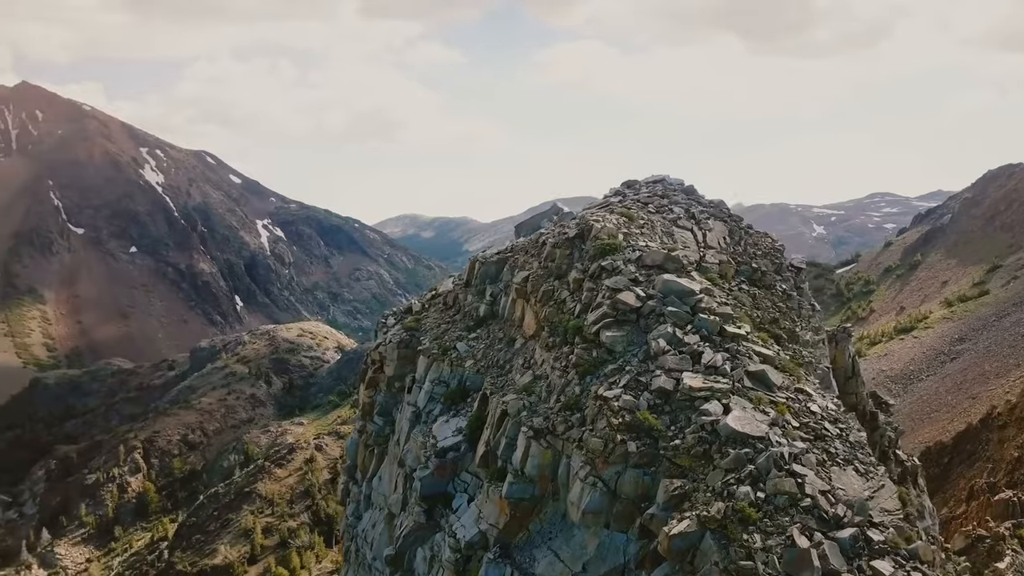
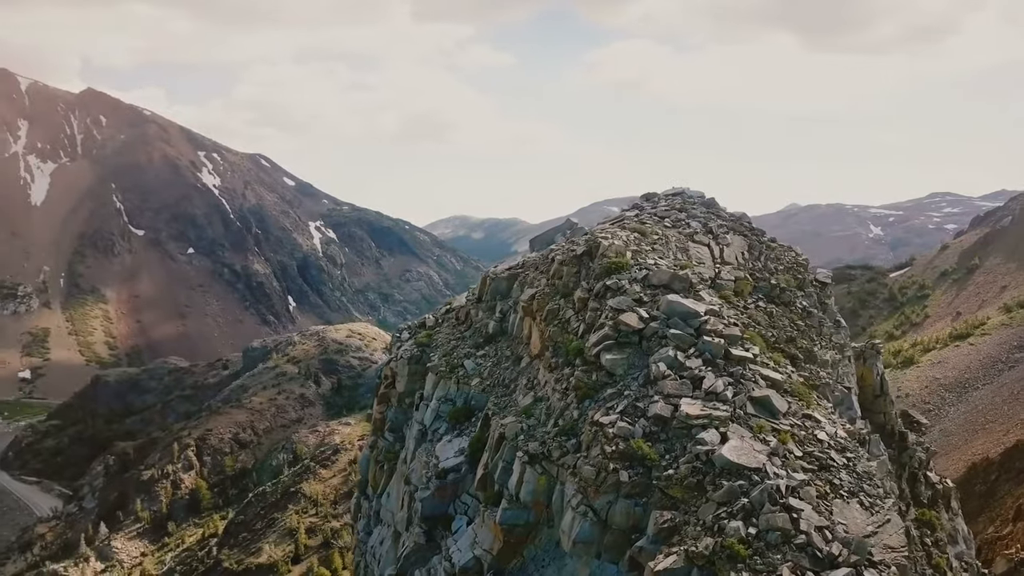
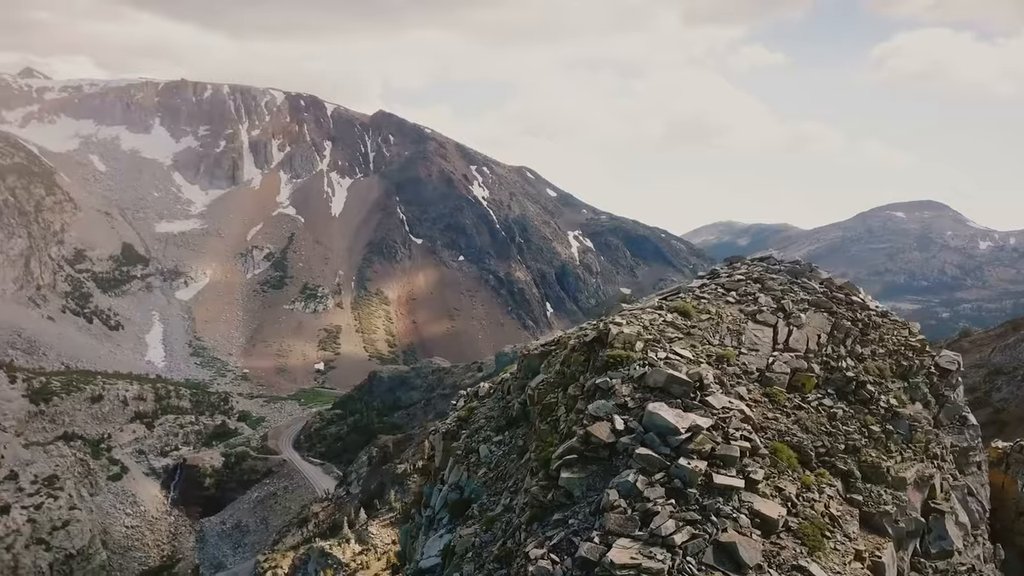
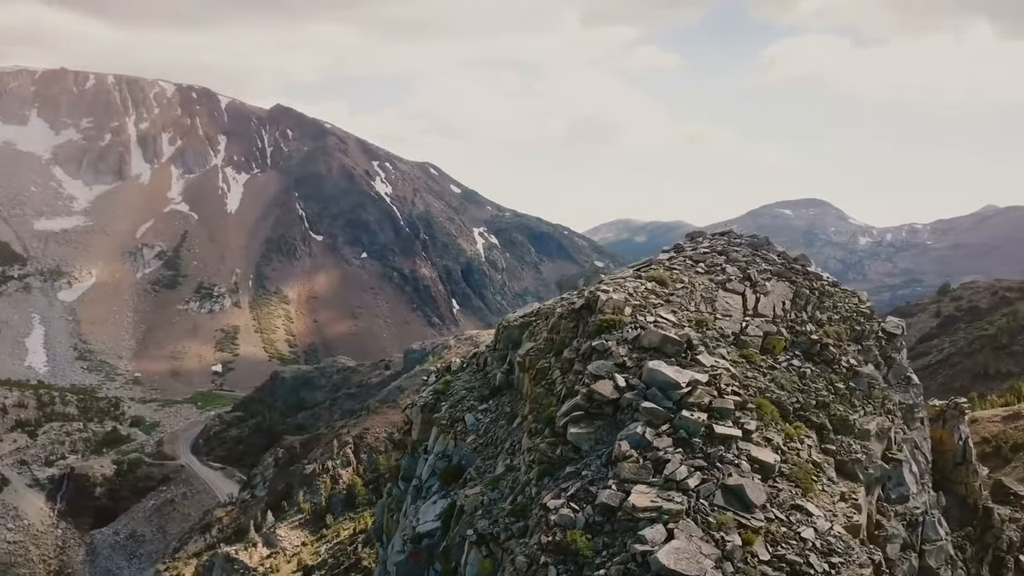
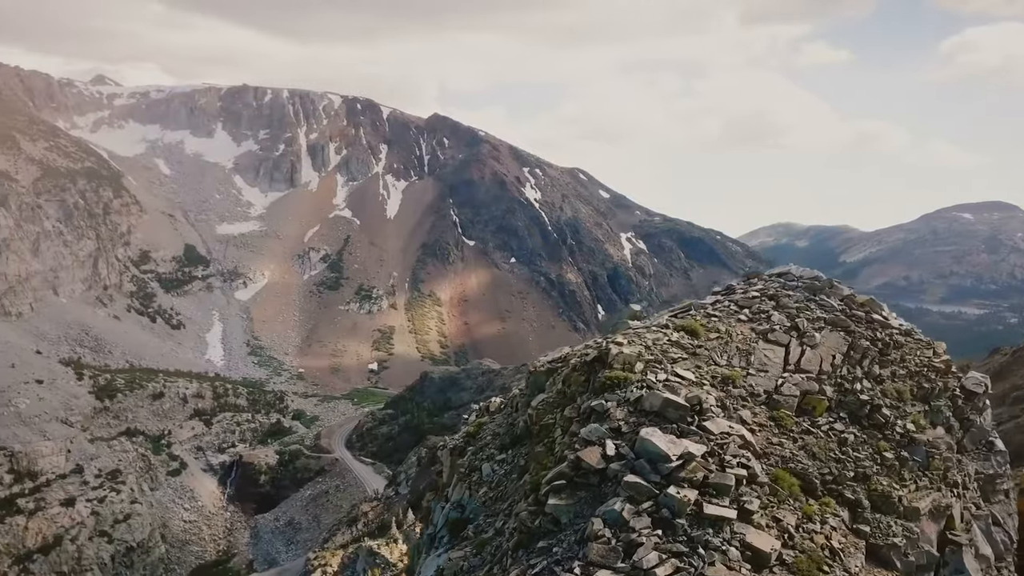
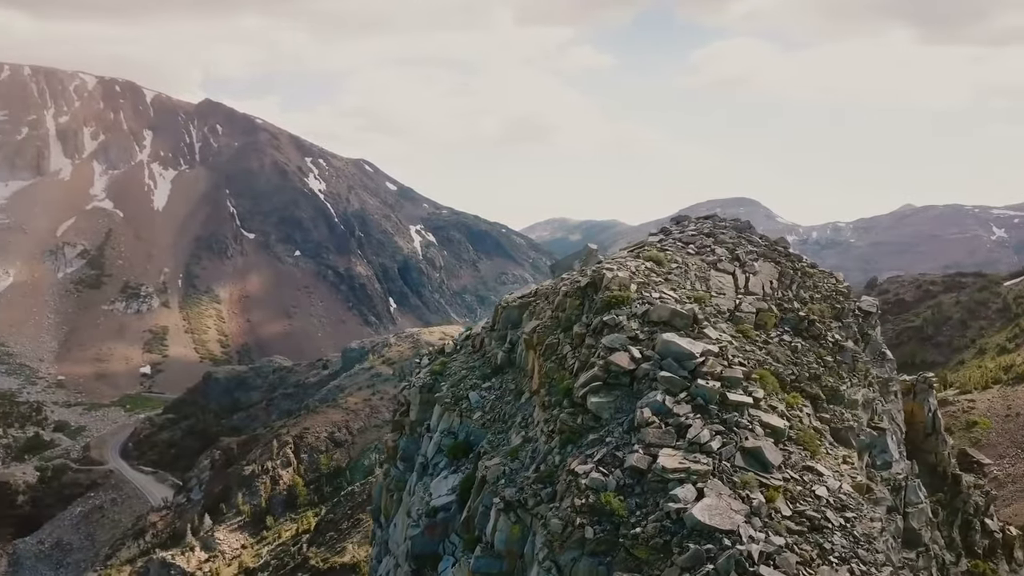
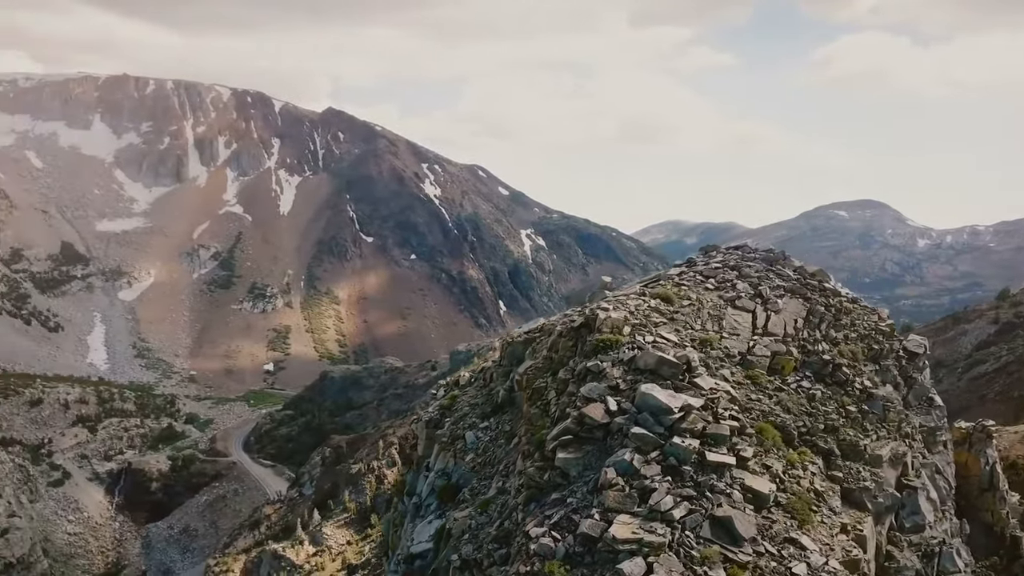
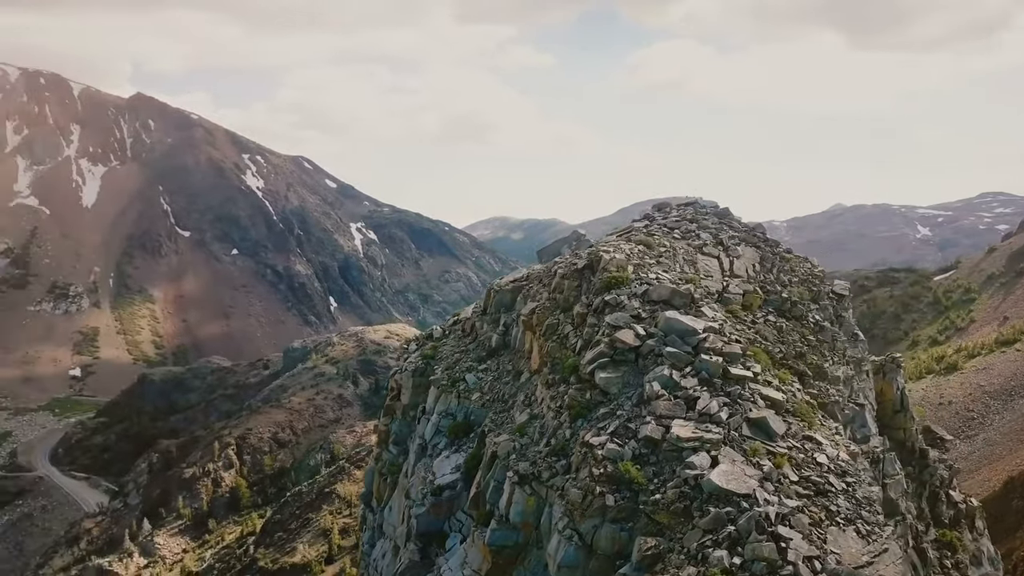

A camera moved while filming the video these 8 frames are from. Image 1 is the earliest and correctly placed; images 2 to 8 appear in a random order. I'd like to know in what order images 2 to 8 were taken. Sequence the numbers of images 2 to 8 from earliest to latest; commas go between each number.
2, 8, 6, 4, 7, 3, 5
